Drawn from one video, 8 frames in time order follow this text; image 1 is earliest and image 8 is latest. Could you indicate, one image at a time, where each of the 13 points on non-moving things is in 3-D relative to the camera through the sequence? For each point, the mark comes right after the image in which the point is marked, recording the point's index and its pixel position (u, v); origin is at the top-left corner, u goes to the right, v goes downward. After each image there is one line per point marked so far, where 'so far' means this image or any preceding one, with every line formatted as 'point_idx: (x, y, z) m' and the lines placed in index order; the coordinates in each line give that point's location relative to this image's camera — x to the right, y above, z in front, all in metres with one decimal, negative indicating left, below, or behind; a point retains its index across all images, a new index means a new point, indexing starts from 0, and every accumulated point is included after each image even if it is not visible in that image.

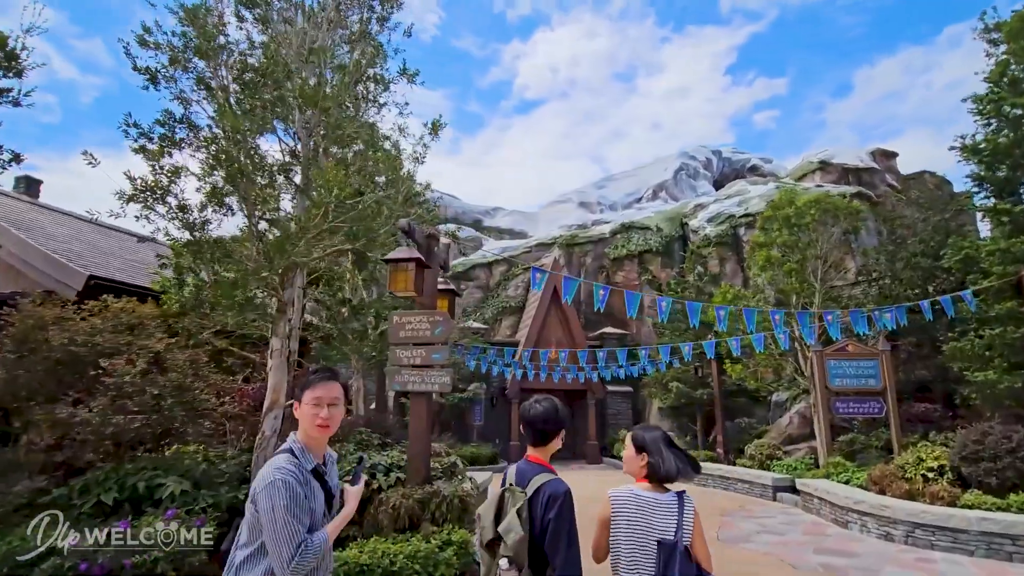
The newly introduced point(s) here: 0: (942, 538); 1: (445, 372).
0: (+5.7, -3.3, +6.9) m
1: (-0.7, -0.9, +5.4) m
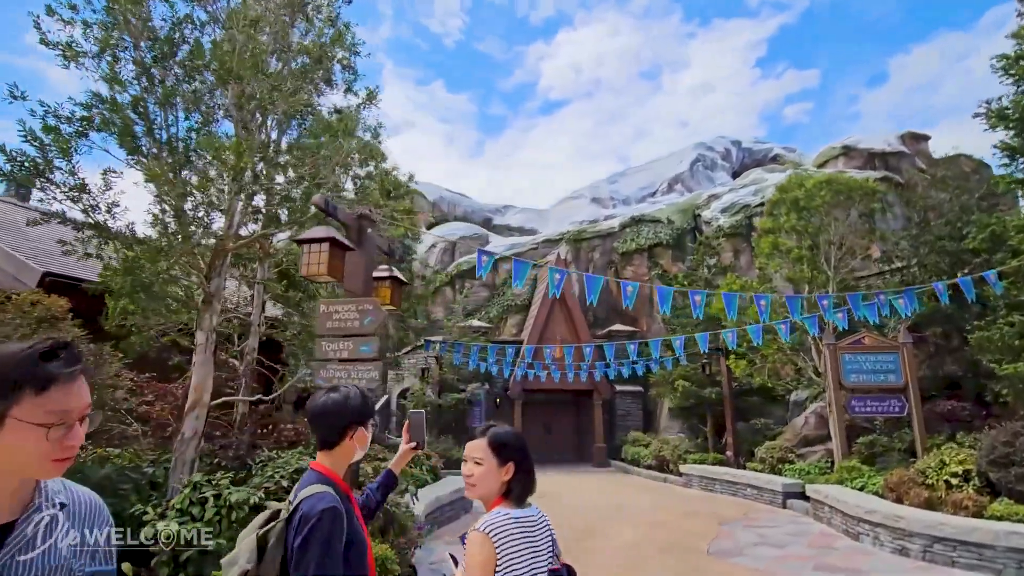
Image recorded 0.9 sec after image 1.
0: (+5.2, -3.0, +6.0) m
1: (-1.3, -0.7, +4.8) m
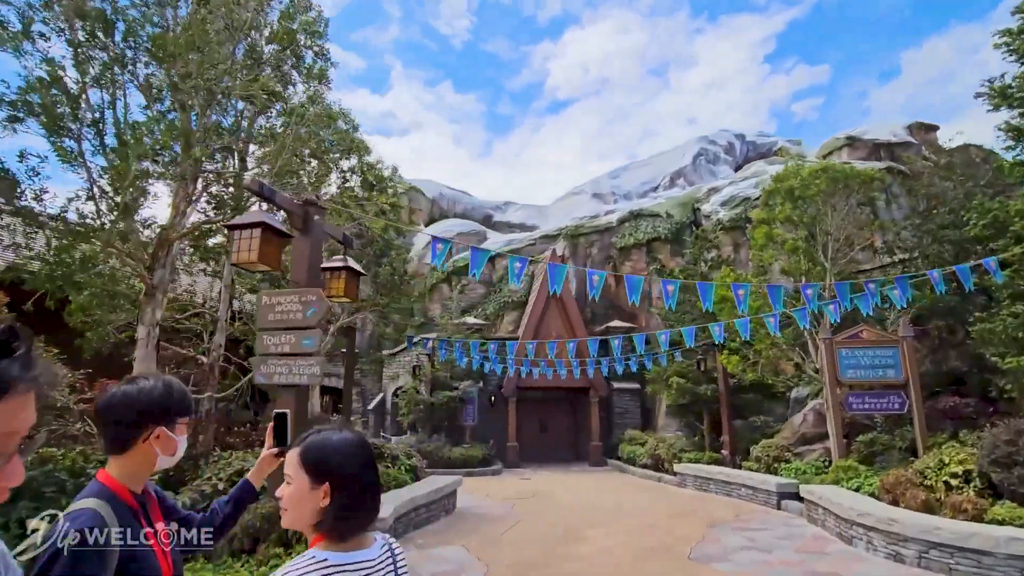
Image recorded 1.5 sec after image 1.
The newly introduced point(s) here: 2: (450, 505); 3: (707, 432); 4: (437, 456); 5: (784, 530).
0: (+4.8, -2.9, +5.6) m
1: (-1.7, -0.6, +4.5) m
2: (-1.1, -3.8, +9.2) m
3: (+5.1, -3.8, +13.7) m
4: (-2.1, -4.6, +14.3) m
5: (+4.1, -3.6, +7.8) m
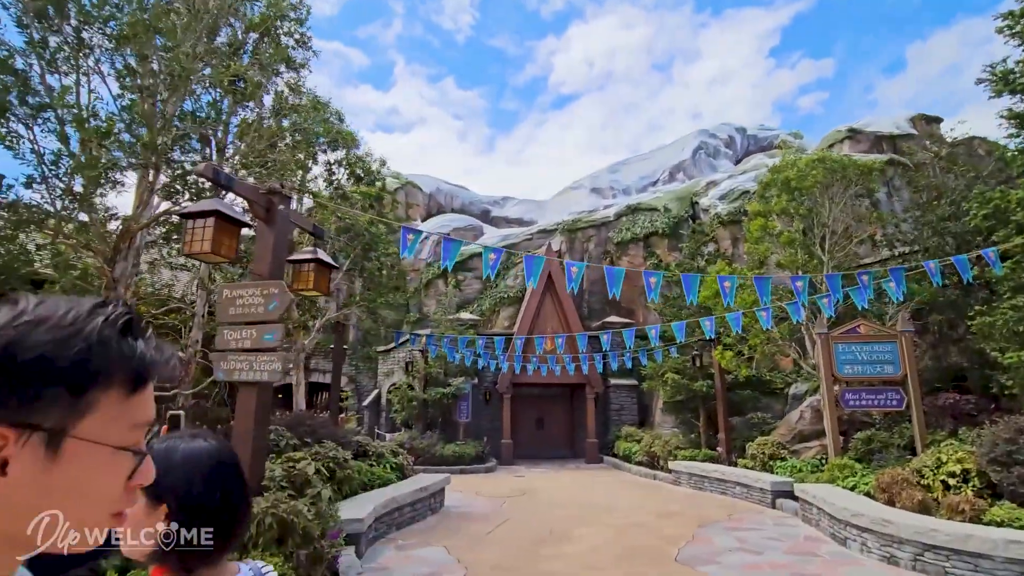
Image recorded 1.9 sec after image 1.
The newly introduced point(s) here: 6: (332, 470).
0: (+4.6, -2.8, +5.3) m
1: (-1.9, -0.6, +4.3) m
2: (-1.3, -3.7, +9.0) m
3: (+4.9, -3.6, +13.4) m
4: (-2.2, -4.5, +14.1) m
5: (+3.8, -3.5, +7.6) m
6: (-2.4, -2.5, +7.0) m
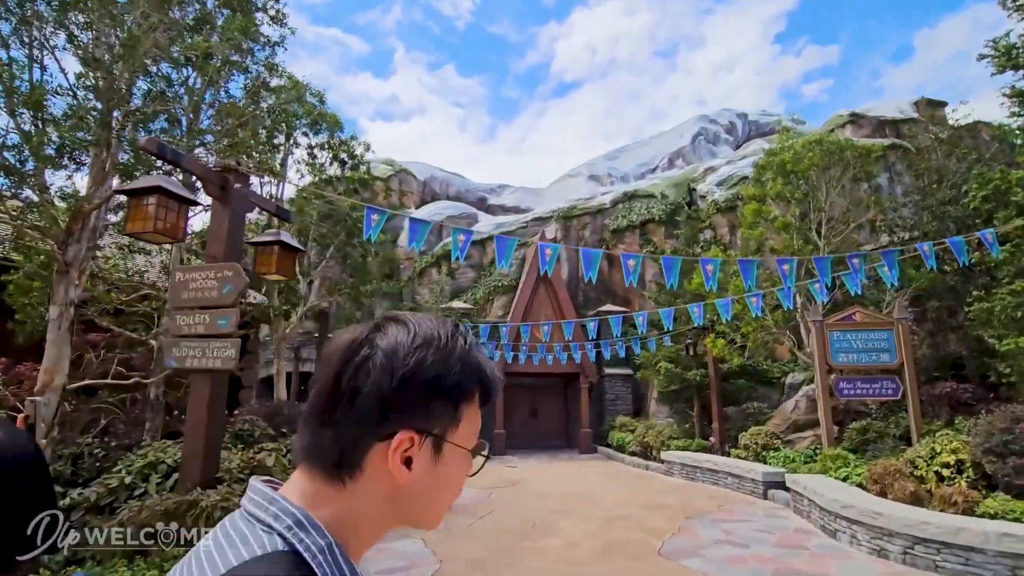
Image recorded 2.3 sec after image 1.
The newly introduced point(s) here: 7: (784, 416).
0: (+4.3, -2.7, +5.1) m
1: (-2.2, -0.4, +4.1) m
2: (-1.5, -3.5, +8.8) m
3: (+4.7, -3.3, +13.2) m
4: (-2.5, -4.1, +13.9) m
5: (+3.6, -3.3, +7.4) m
6: (-2.7, -2.3, +6.9) m
7: (+6.1, -2.8, +11.6) m
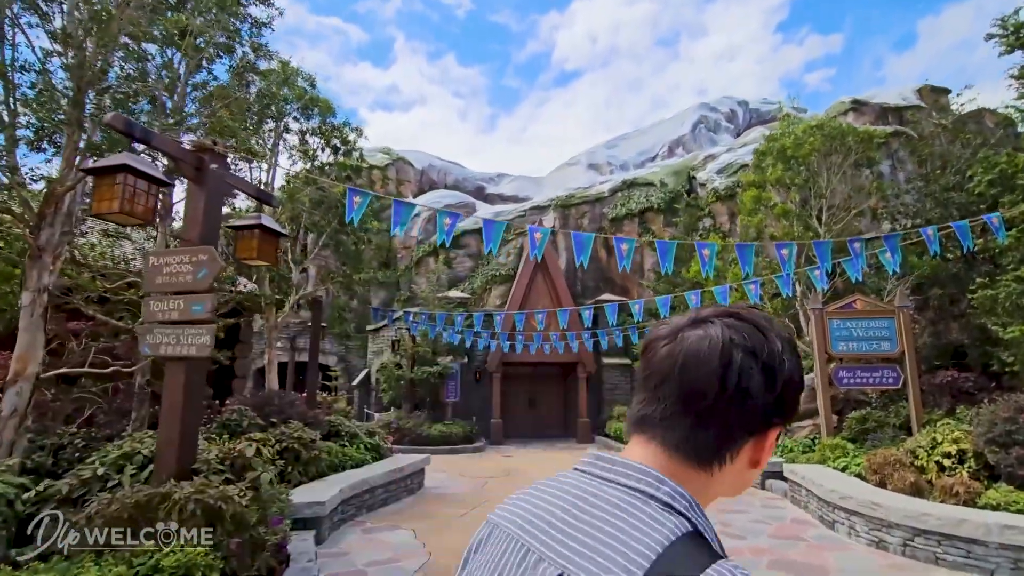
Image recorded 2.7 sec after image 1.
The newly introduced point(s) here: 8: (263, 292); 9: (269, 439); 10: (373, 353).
0: (+4.2, -2.5, +5.0) m
1: (-2.3, -0.3, +3.9) m
2: (-1.6, -3.3, +8.7) m
3: (+4.6, -3.0, +13.1) m
4: (-2.6, -3.9, +13.8) m
5: (+3.5, -3.1, +7.3) m
6: (-2.8, -2.1, +6.7) m
7: (+6.0, -2.6, +11.5) m
8: (-4.5, -0.1, +9.3) m
9: (-3.1, -1.9, +6.6) m
10: (-4.8, -2.3, +18.1) m
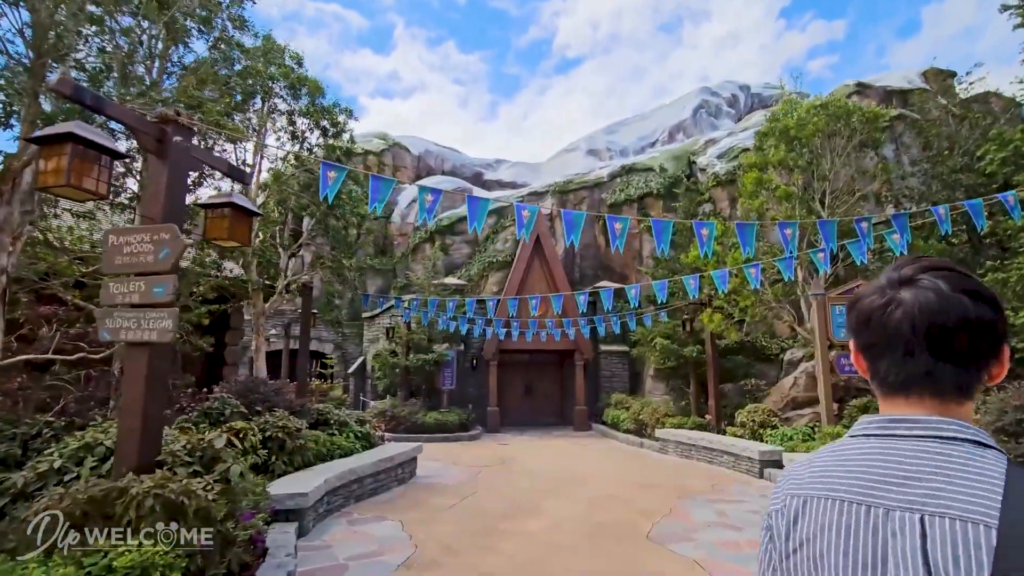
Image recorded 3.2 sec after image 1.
0: (+4.1, -2.4, +4.8) m
1: (-2.4, -0.2, +3.6) m
2: (-1.7, -3.1, +8.5) m
3: (+4.5, -2.7, +12.9) m
4: (-2.7, -3.5, +13.7) m
5: (+3.4, -2.9, +7.1) m
6: (-2.9, -1.9, +6.5) m
7: (+5.9, -2.3, +11.3) m
8: (-4.6, +0.2, +9.1) m
9: (-3.2, -1.7, +6.3) m
10: (-4.9, -1.8, +17.9) m
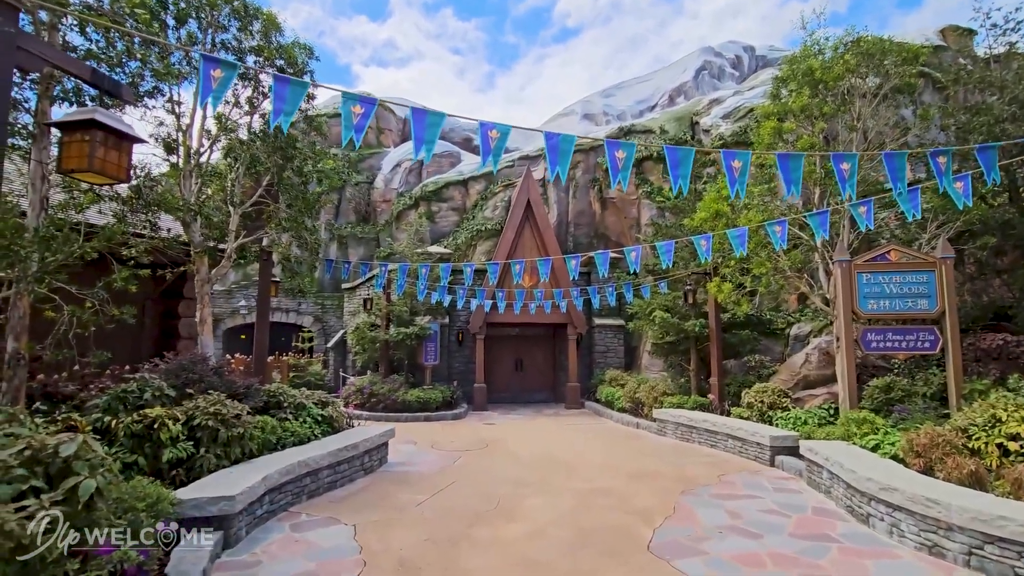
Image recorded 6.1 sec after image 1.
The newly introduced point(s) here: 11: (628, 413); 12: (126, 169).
0: (+3.9, -2.0, +3.8) m
1: (-2.6, +0.1, +2.5) m
2: (-2.0, -2.5, +7.5) m
3: (+4.2, -1.9, +12.0) m
4: (-3.0, -2.7, +12.7) m
5: (+3.1, -2.5, +6.1) m
6: (-3.1, -1.5, +5.5) m
7: (+5.6, -1.6, +10.3) m
8: (-4.8, +0.7, +7.9) m
9: (-3.4, -1.3, +5.3) m
10: (-5.3, -0.8, +16.8) m
11: (+2.8, -3.0, +12.4) m
12: (-2.6, +0.8, +3.6) m
